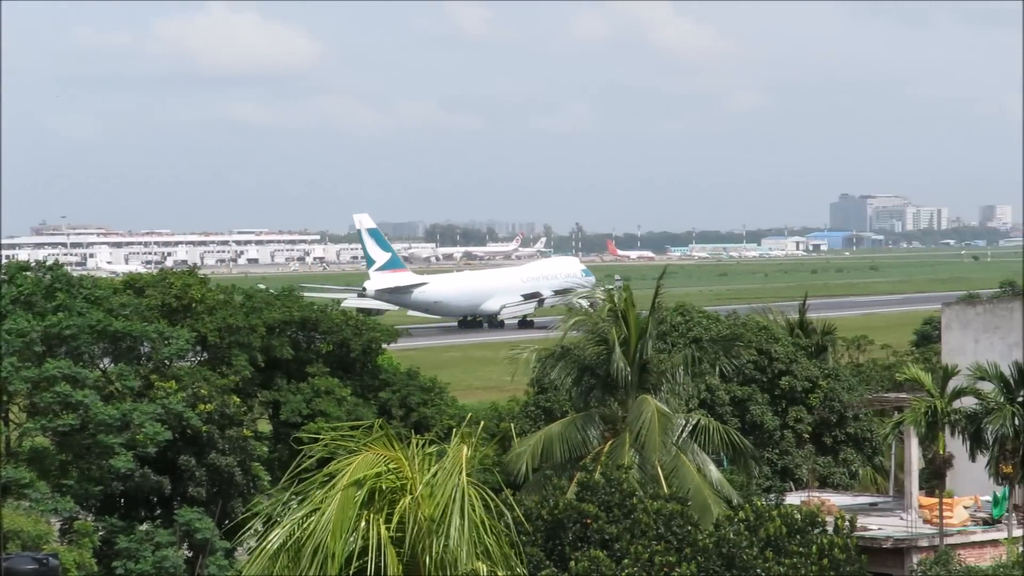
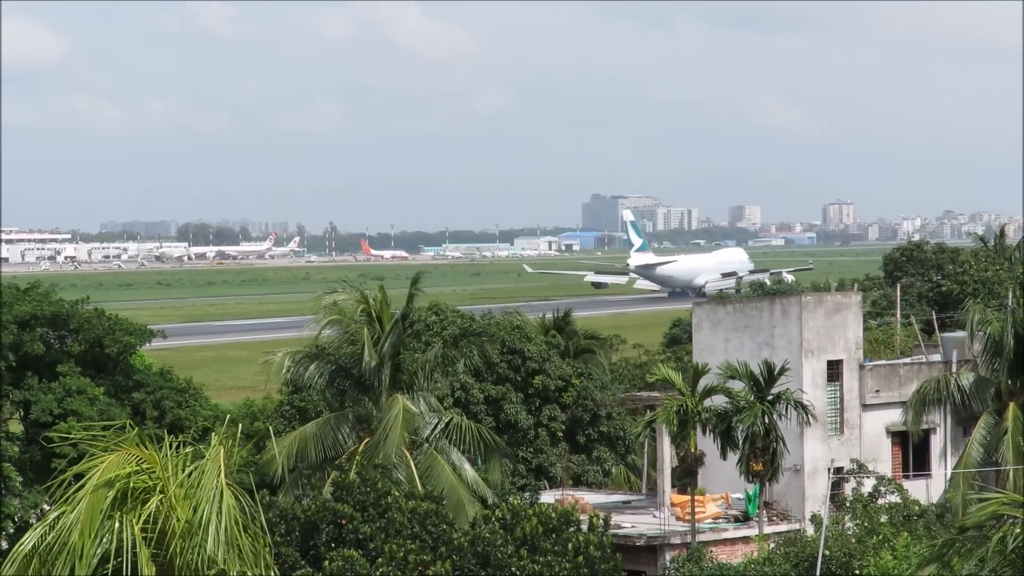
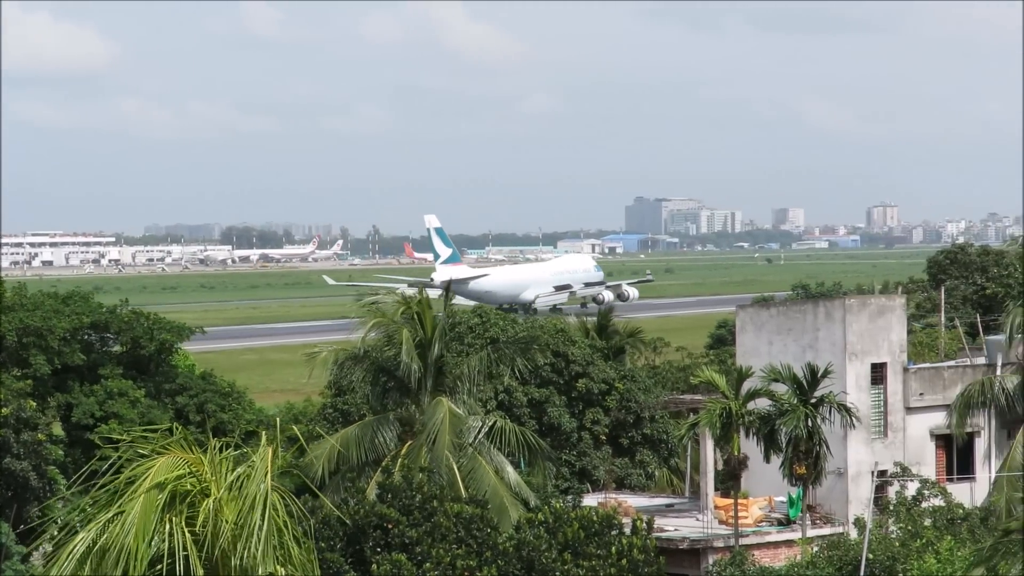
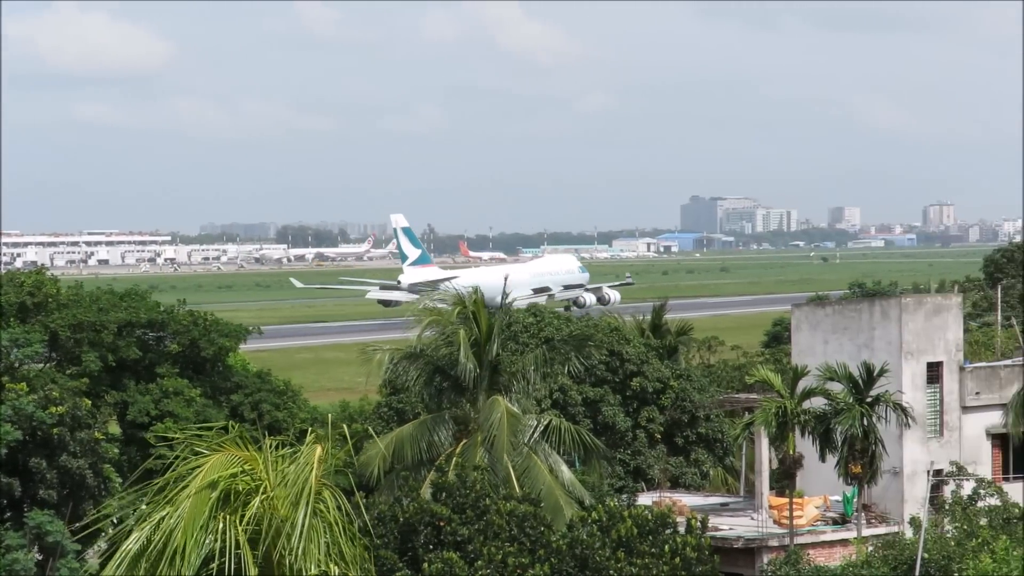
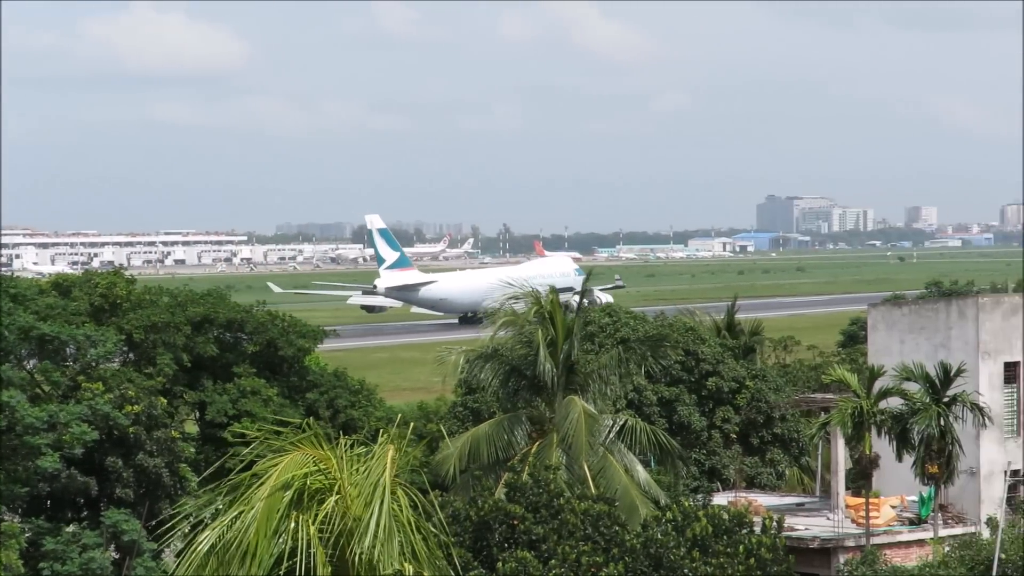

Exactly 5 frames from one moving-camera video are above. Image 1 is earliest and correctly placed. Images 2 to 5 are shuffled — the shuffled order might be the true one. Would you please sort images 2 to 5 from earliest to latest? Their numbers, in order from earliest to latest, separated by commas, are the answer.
5, 4, 3, 2
